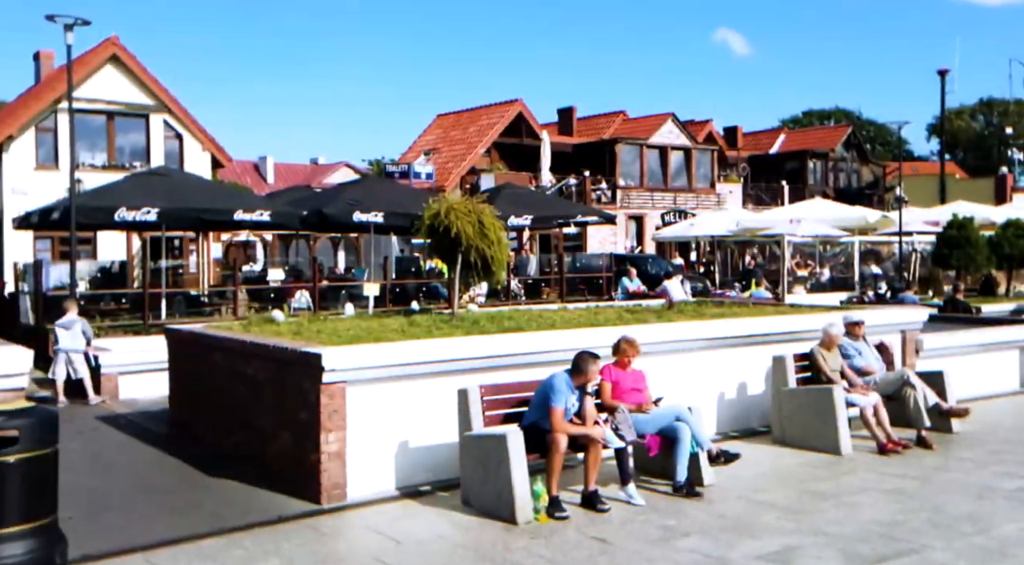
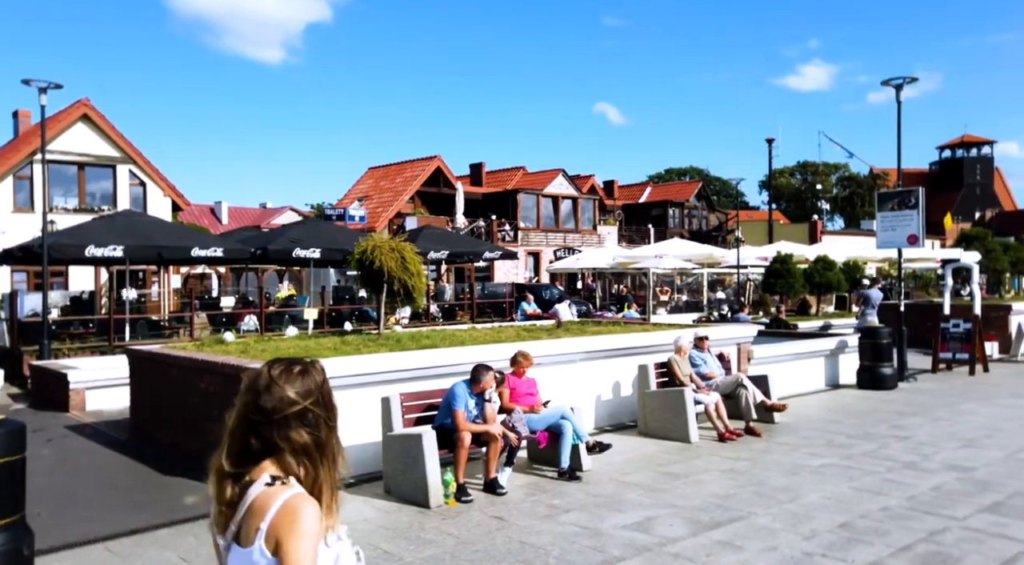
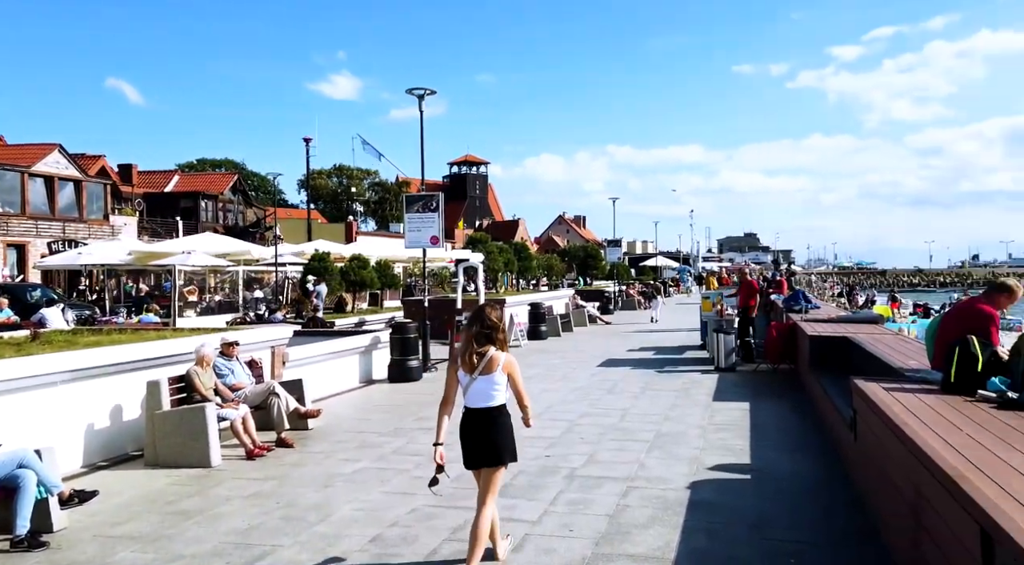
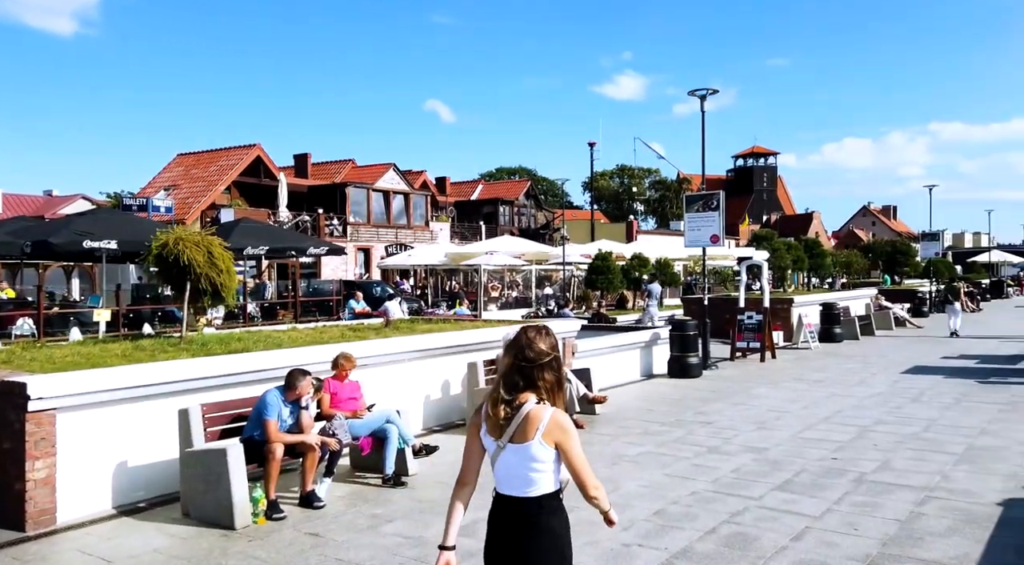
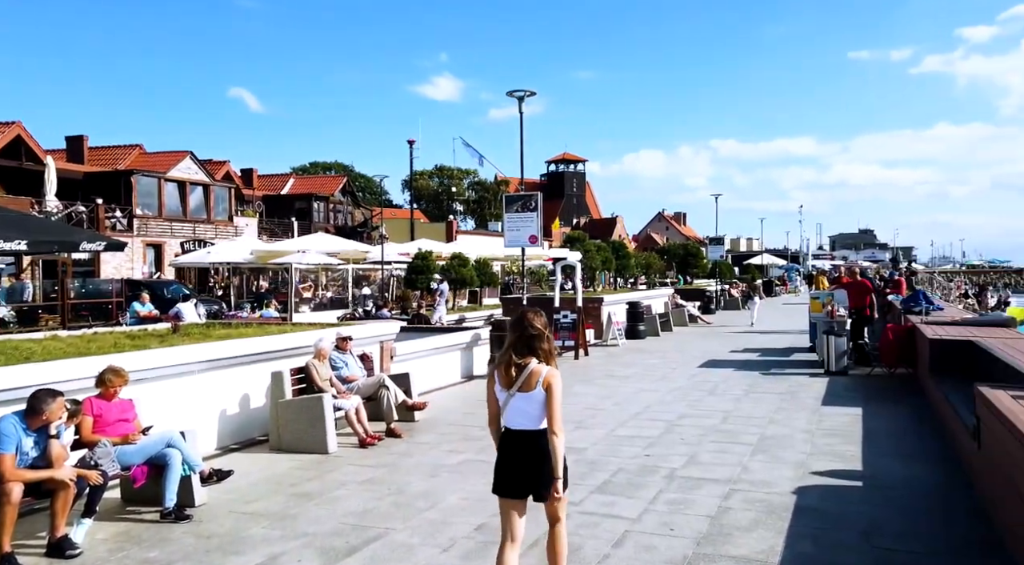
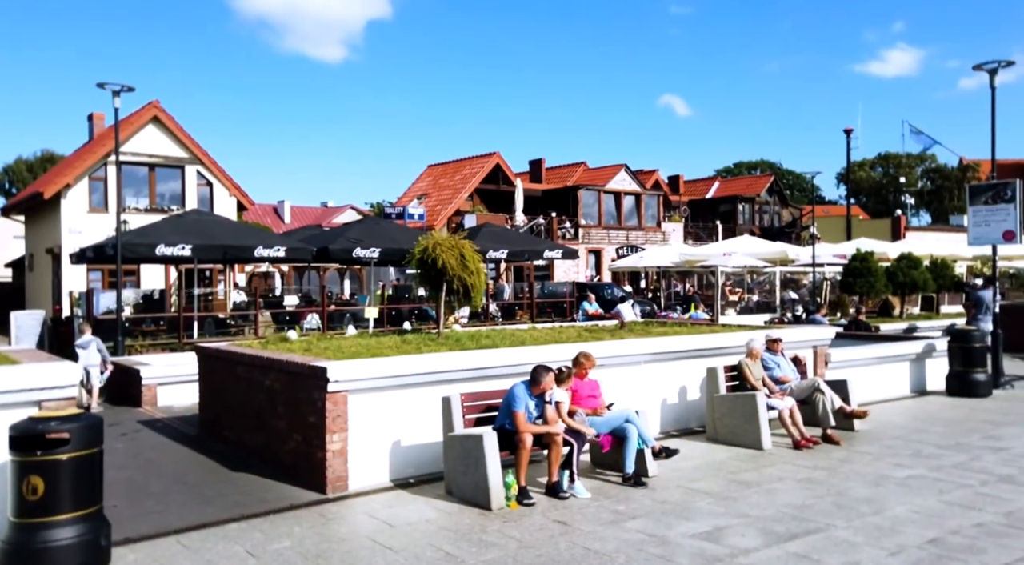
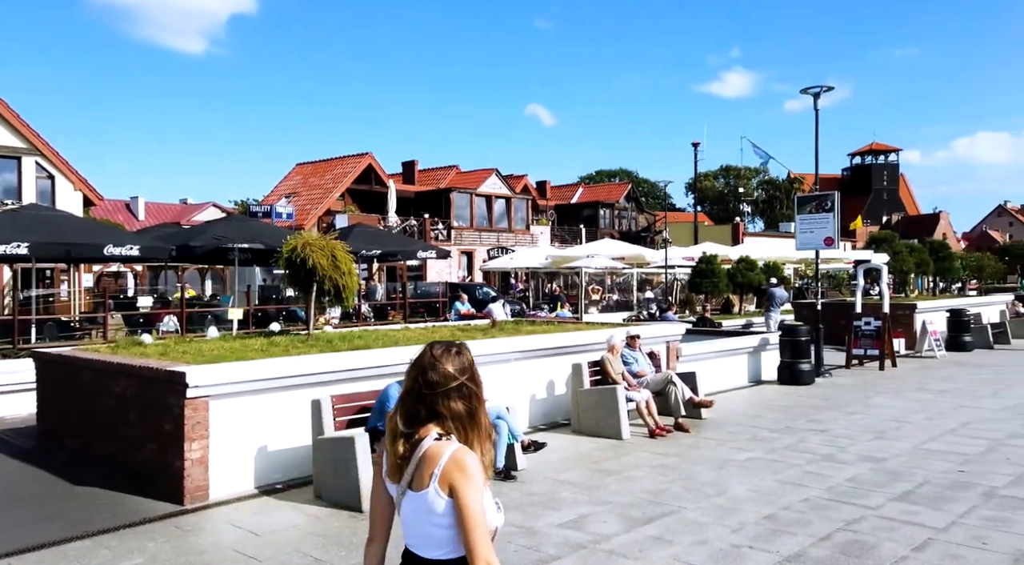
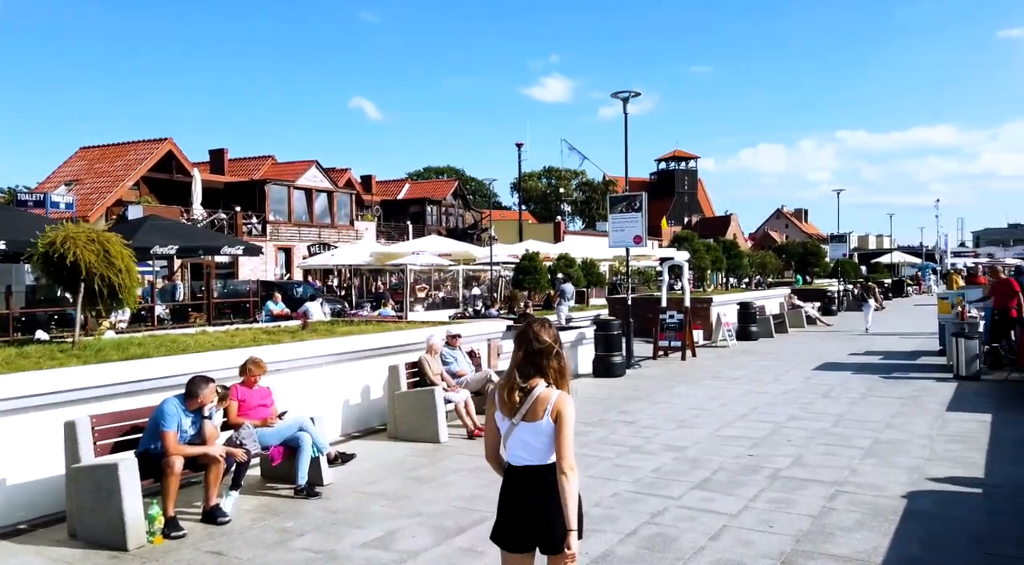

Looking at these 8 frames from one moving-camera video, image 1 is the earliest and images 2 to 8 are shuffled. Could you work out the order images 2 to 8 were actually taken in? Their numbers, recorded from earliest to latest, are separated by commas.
6, 2, 7, 4, 8, 5, 3
